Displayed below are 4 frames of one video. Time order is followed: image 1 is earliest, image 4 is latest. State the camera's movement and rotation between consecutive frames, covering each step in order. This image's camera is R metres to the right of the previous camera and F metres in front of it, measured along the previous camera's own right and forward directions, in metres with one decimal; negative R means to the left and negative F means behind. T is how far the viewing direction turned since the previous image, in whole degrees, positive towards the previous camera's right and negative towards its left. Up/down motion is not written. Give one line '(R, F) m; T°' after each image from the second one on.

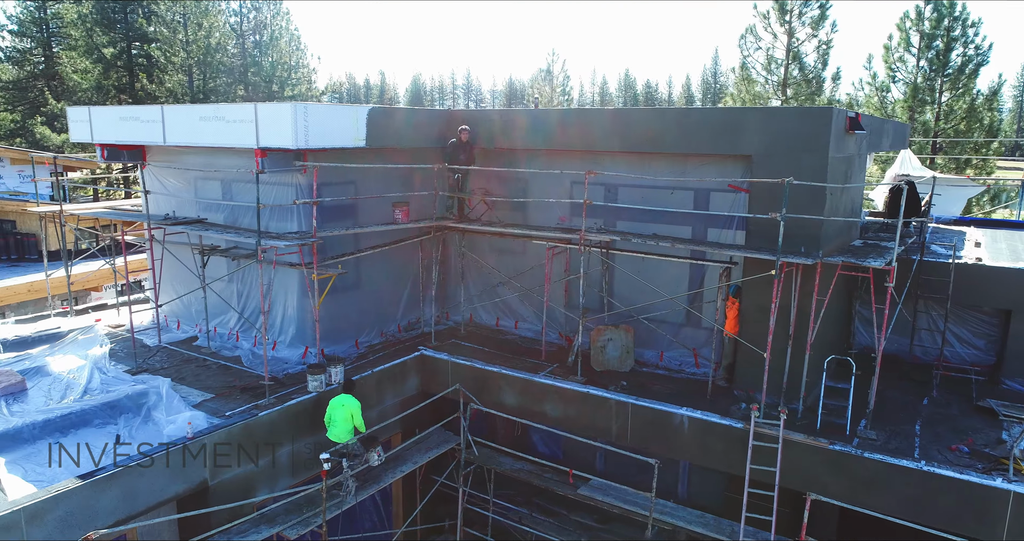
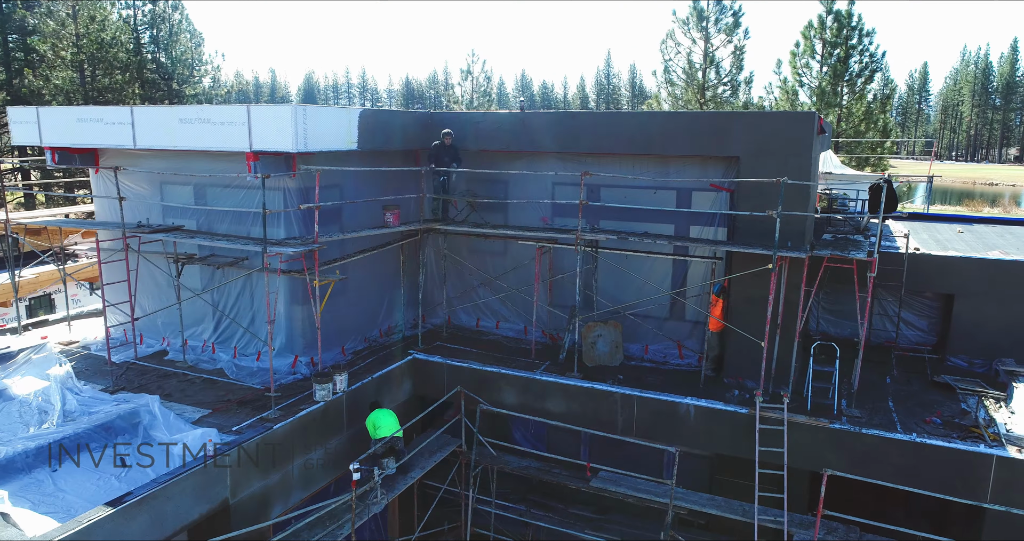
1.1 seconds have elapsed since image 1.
(-1.4, 0.0) m; +8°
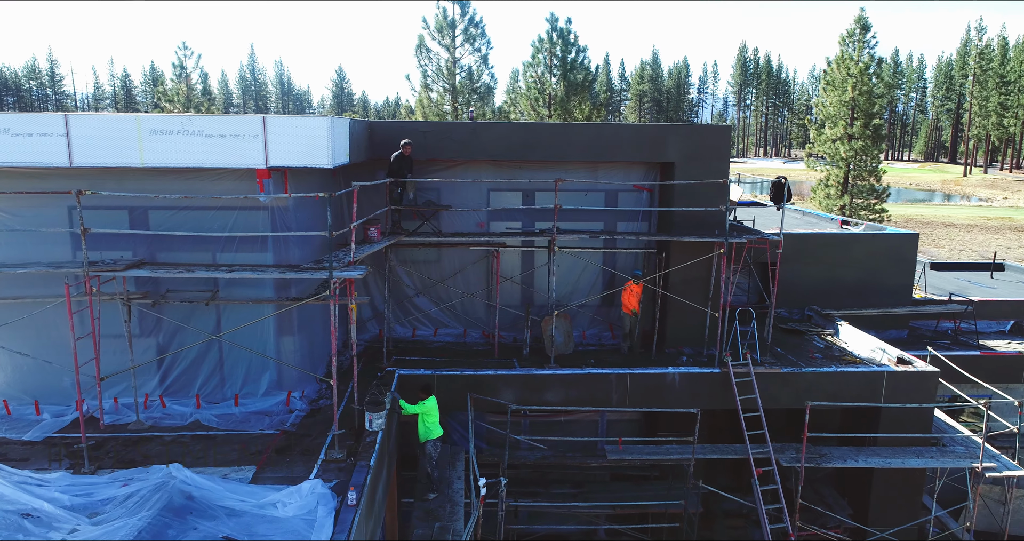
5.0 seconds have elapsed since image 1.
(-4.8, +0.7) m; +28°
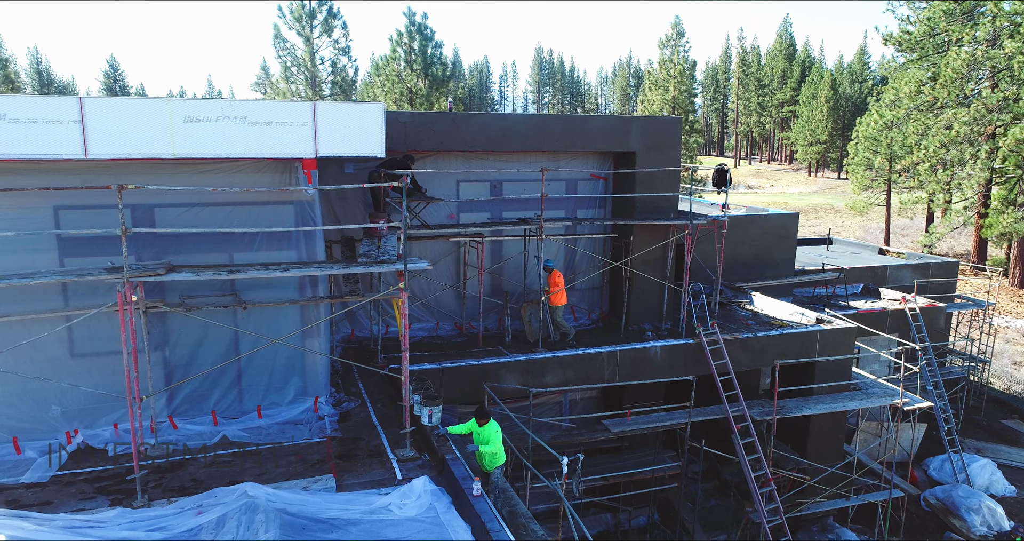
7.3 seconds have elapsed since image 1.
(-3.0, +0.2) m; +16°
